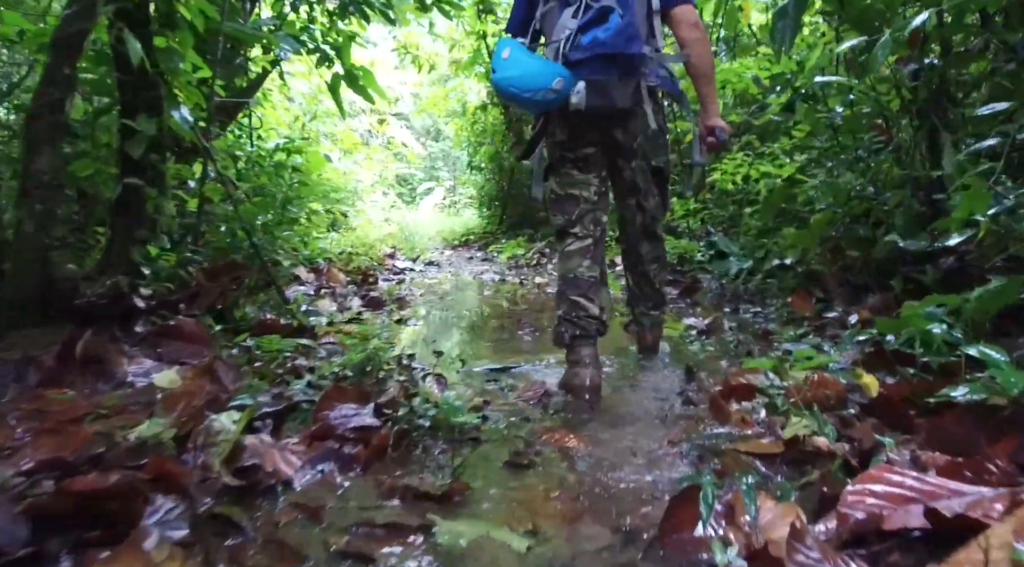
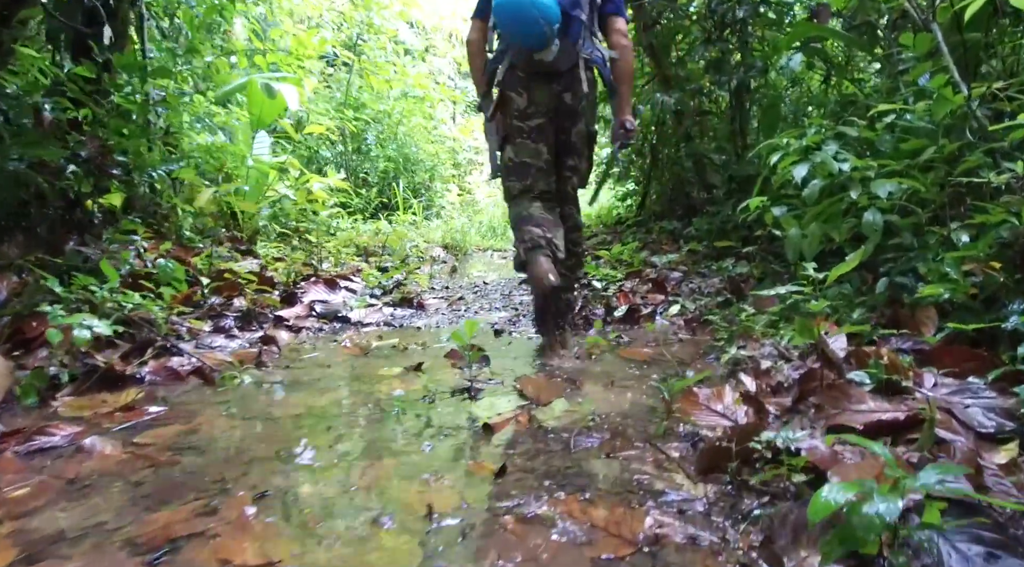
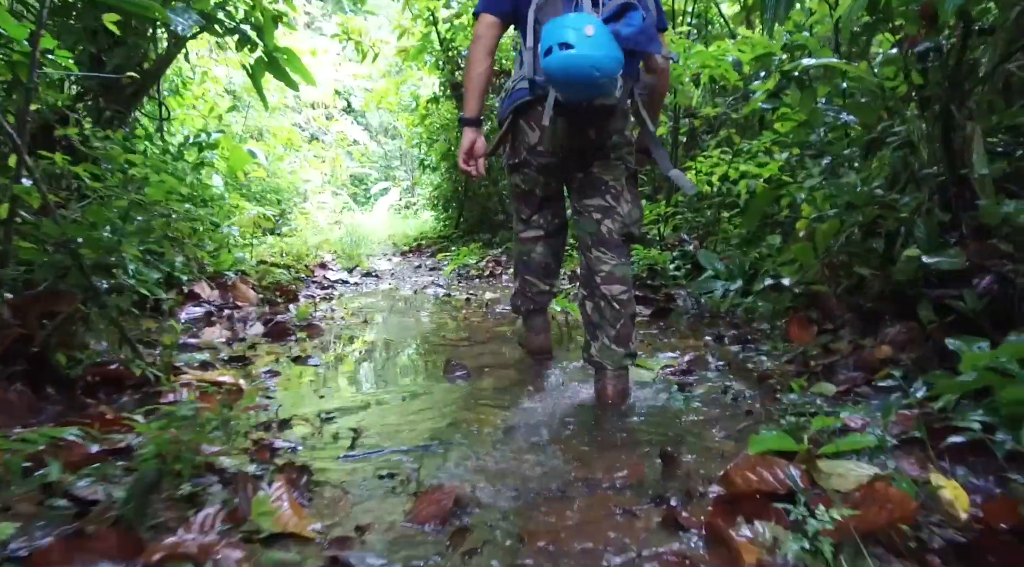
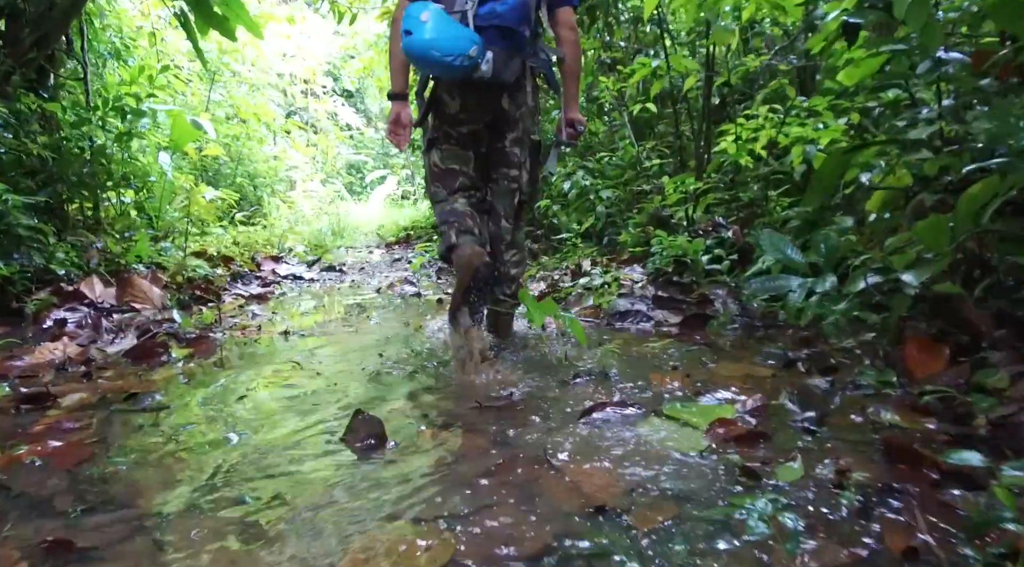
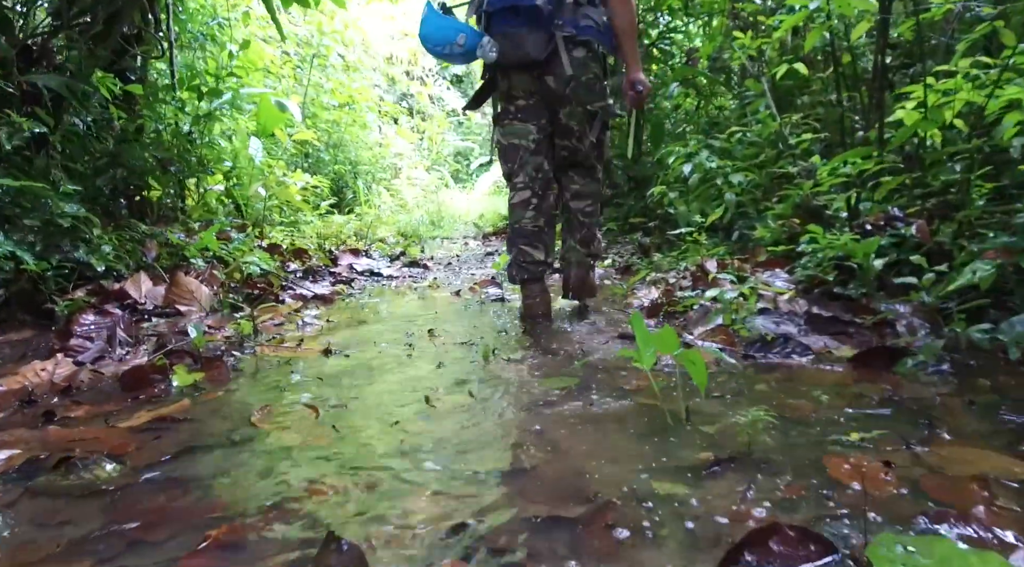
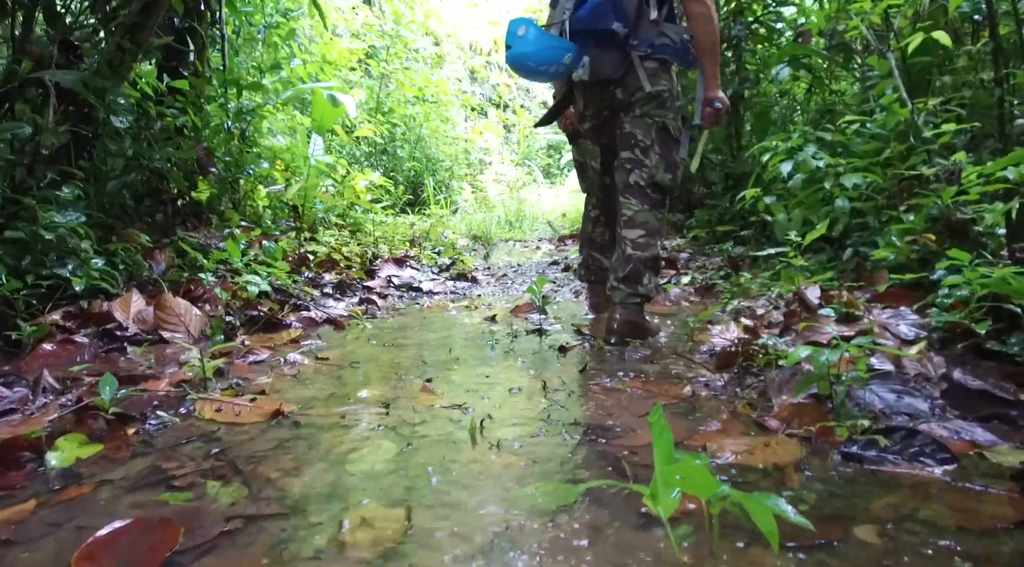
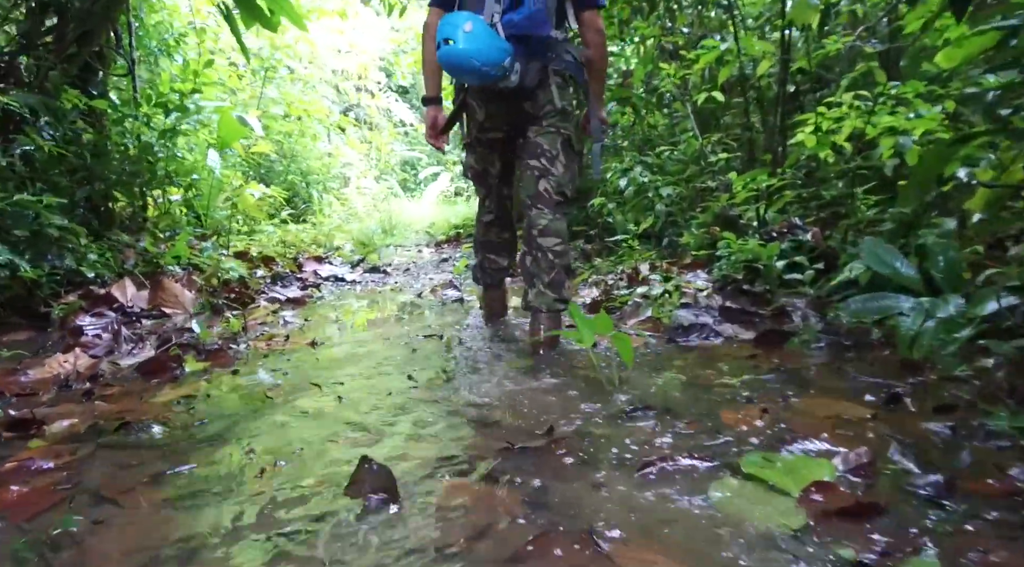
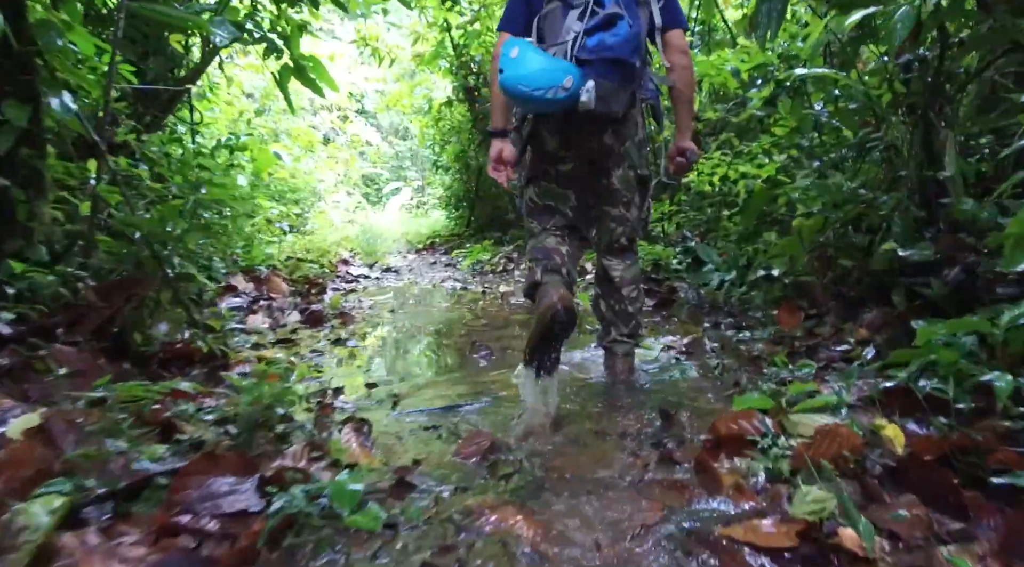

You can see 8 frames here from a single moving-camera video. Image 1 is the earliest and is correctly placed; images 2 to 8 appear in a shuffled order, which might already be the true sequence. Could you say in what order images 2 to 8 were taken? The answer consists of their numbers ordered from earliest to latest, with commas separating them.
8, 3, 4, 7, 5, 6, 2
